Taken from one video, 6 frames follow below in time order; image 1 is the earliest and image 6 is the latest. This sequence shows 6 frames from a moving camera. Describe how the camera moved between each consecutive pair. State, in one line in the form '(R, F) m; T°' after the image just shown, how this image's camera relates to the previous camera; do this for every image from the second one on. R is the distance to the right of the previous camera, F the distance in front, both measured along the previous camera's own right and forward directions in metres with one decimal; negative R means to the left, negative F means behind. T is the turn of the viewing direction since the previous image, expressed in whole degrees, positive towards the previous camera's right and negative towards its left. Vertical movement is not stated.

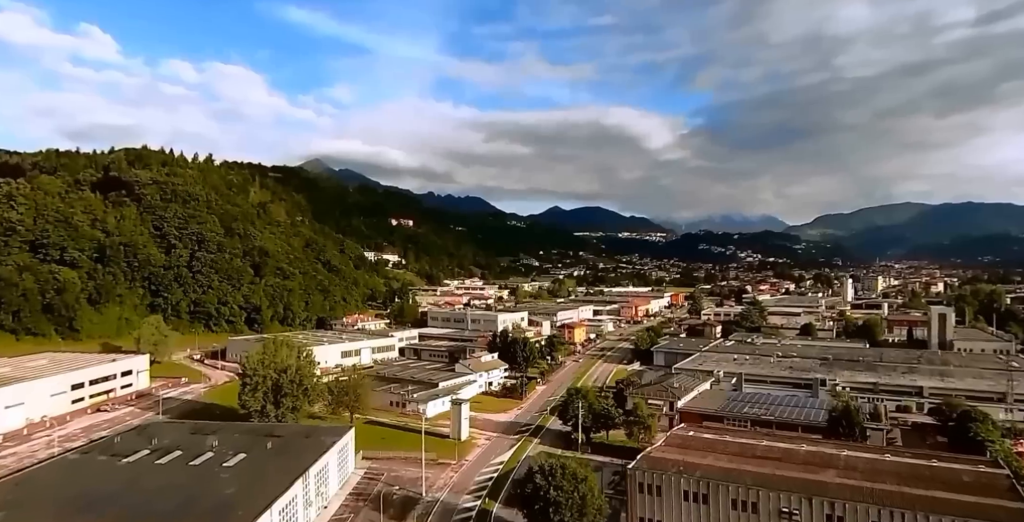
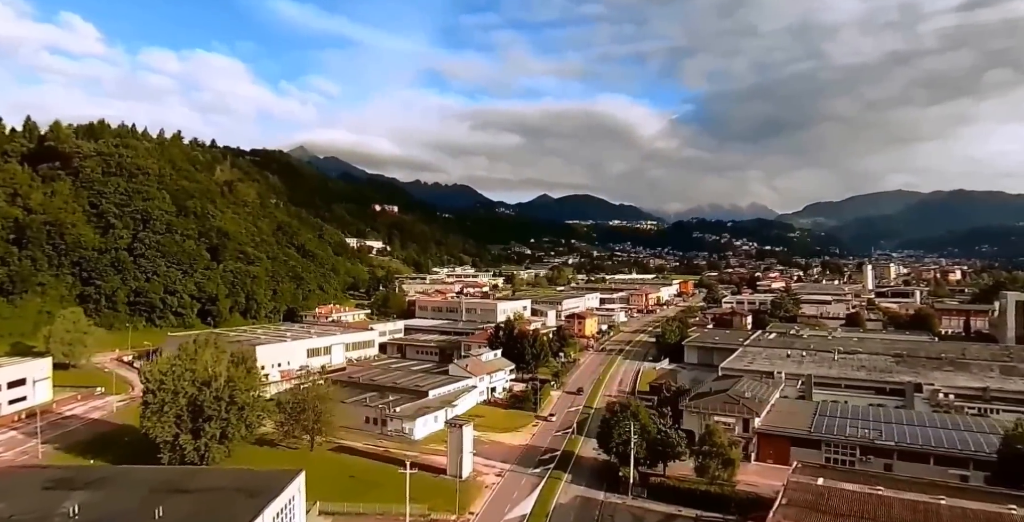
(-0.8, +7.4) m; +1°
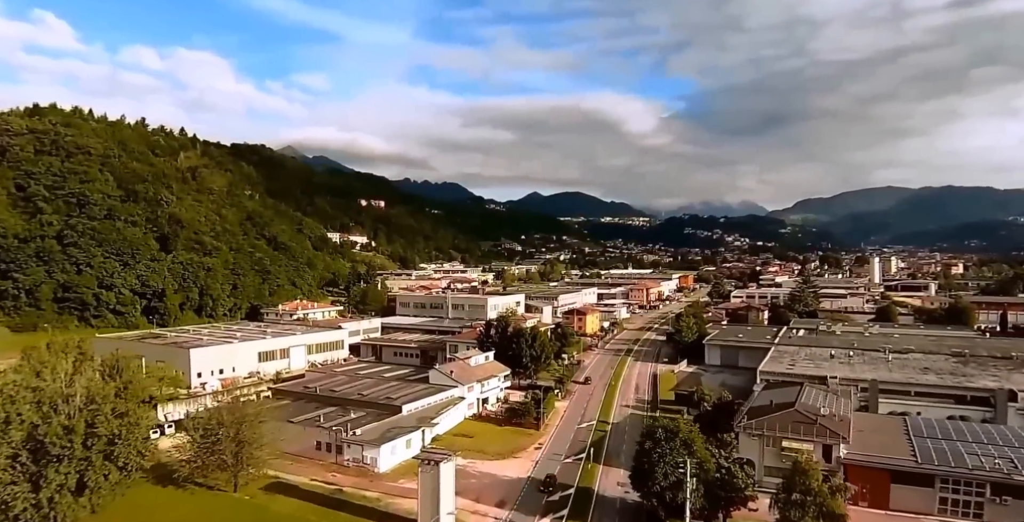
(-0.2, +5.3) m; +1°
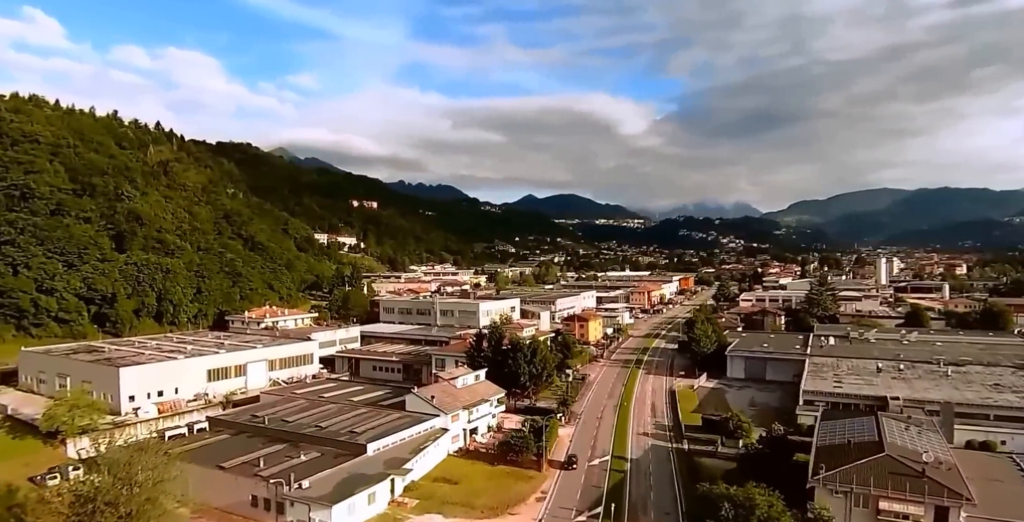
(-0.1, +4.0) m; +1°
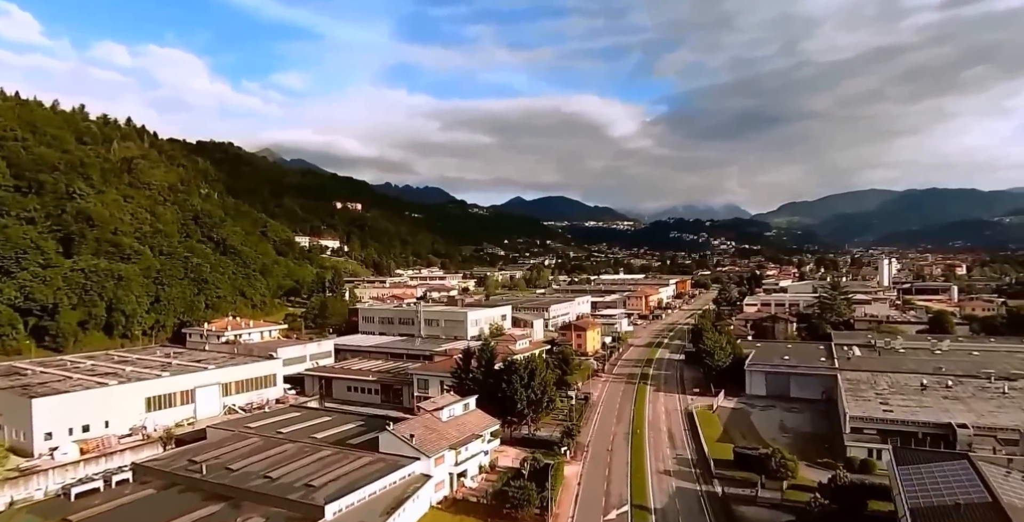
(-0.1, +3.3) m; +1°
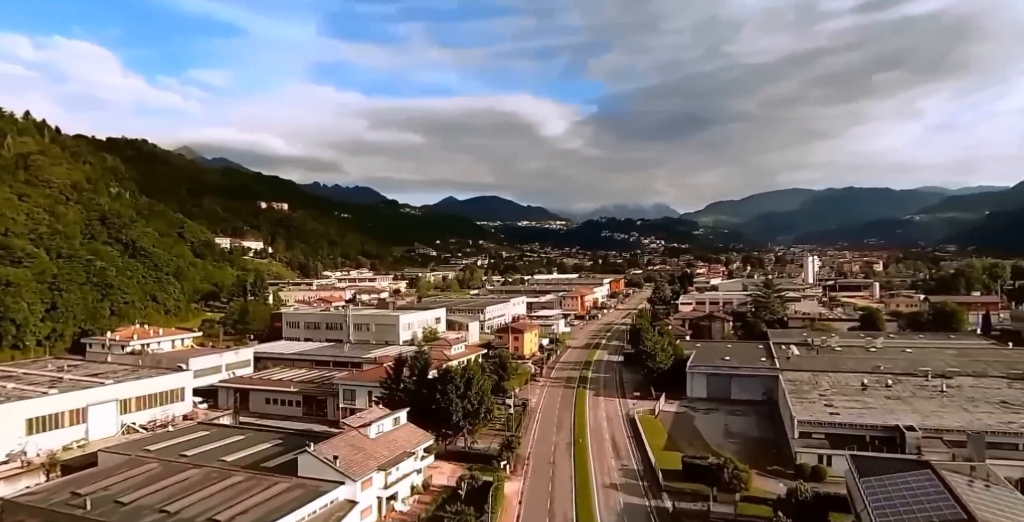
(0.0, +1.3) m; +6°
